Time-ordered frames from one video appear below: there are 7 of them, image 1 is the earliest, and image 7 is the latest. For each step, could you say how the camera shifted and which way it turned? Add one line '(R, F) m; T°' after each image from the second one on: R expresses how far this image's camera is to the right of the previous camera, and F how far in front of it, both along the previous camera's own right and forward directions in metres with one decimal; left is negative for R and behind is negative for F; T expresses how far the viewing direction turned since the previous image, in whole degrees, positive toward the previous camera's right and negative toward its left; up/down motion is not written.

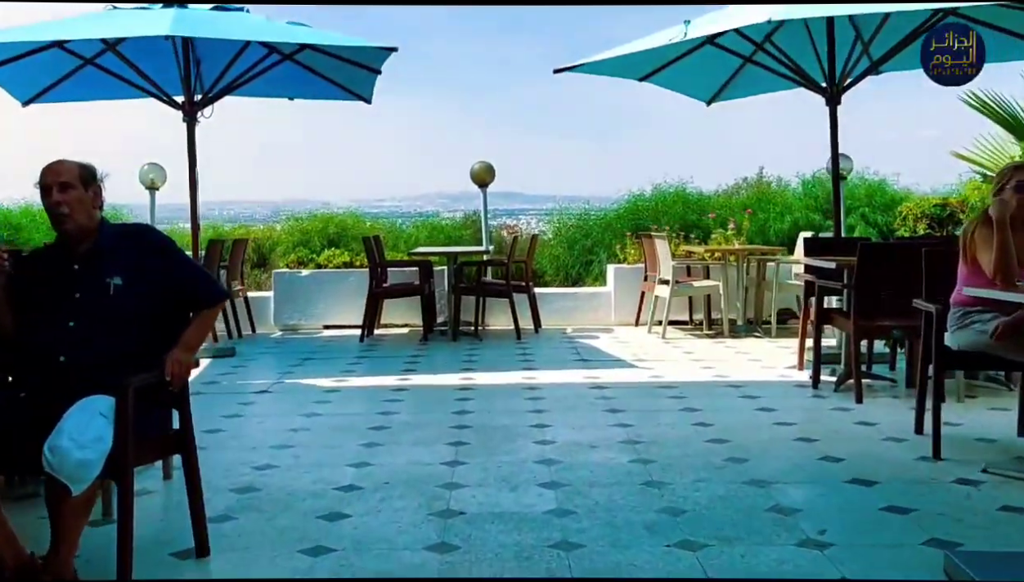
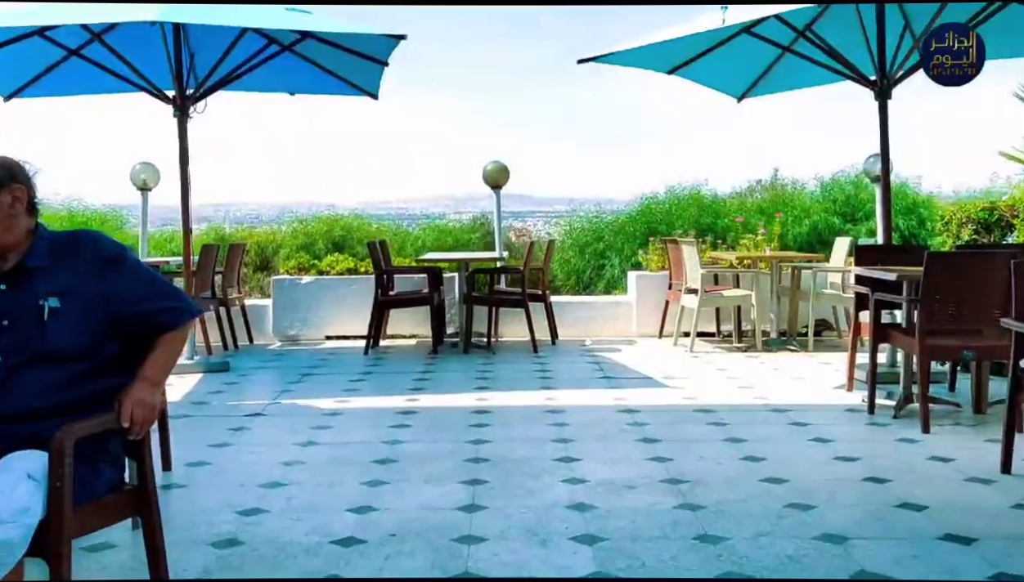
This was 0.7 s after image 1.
(-0.1, +0.6) m; 0°
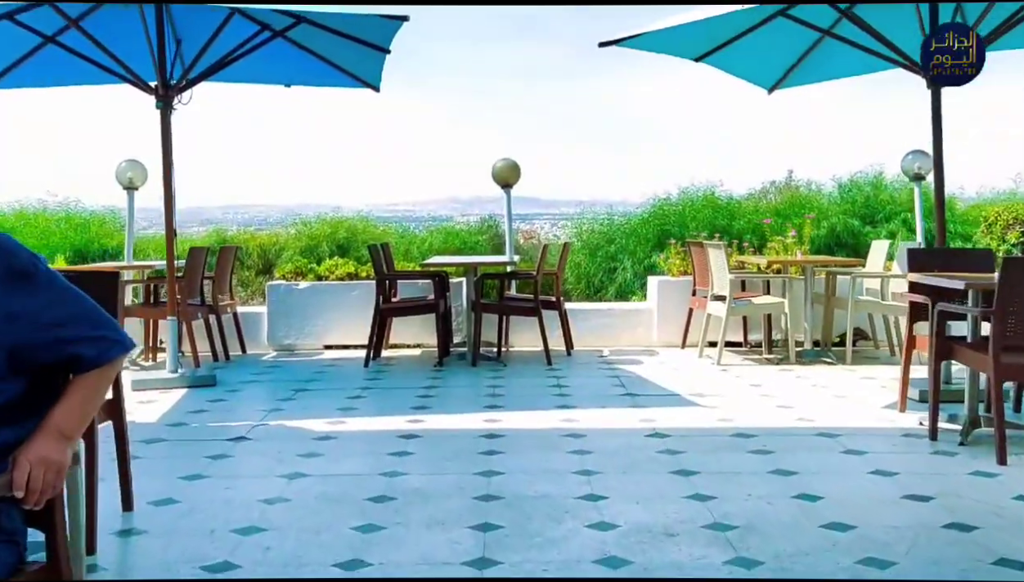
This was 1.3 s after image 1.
(0.0, +0.6) m; 0°
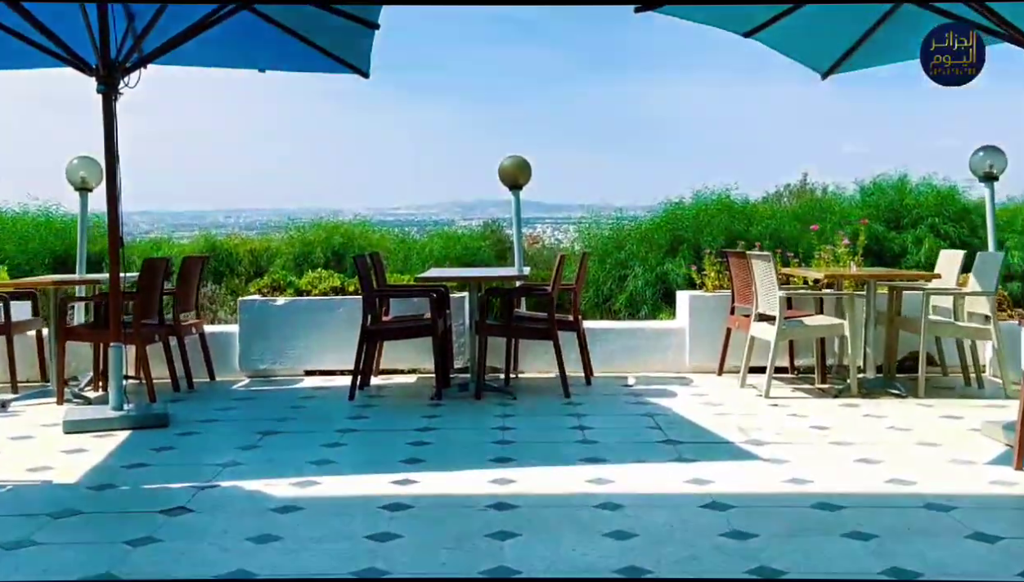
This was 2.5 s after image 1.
(-0.1, +1.1) m; 0°
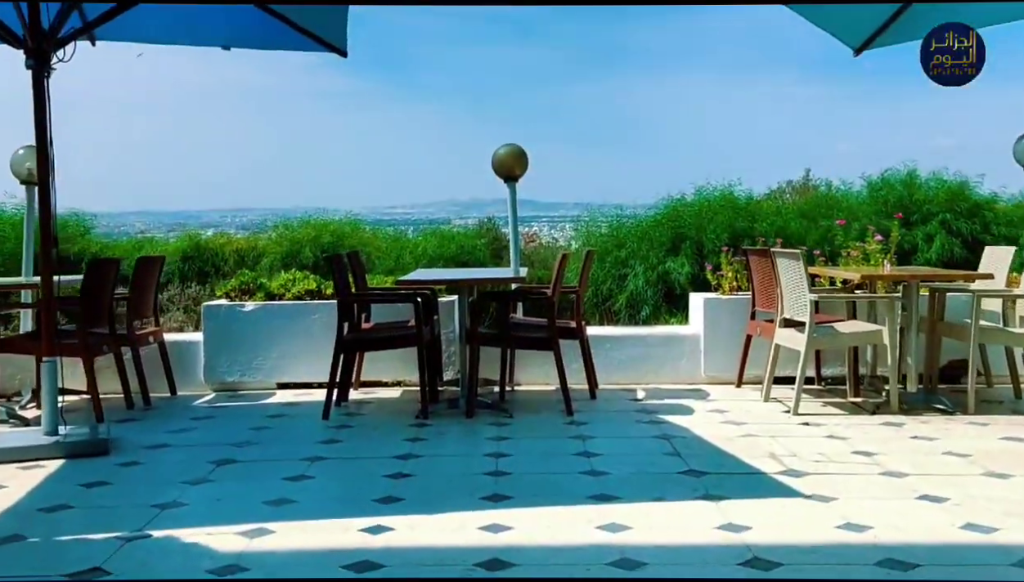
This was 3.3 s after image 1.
(0.0, +0.7) m; 0°
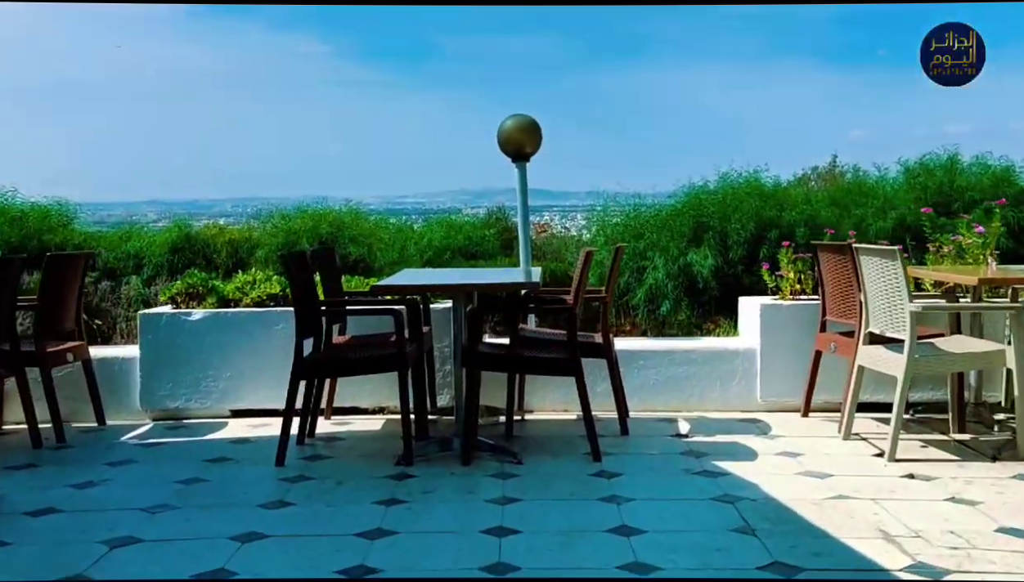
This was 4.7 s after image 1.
(0.0, +1.3) m; -1°
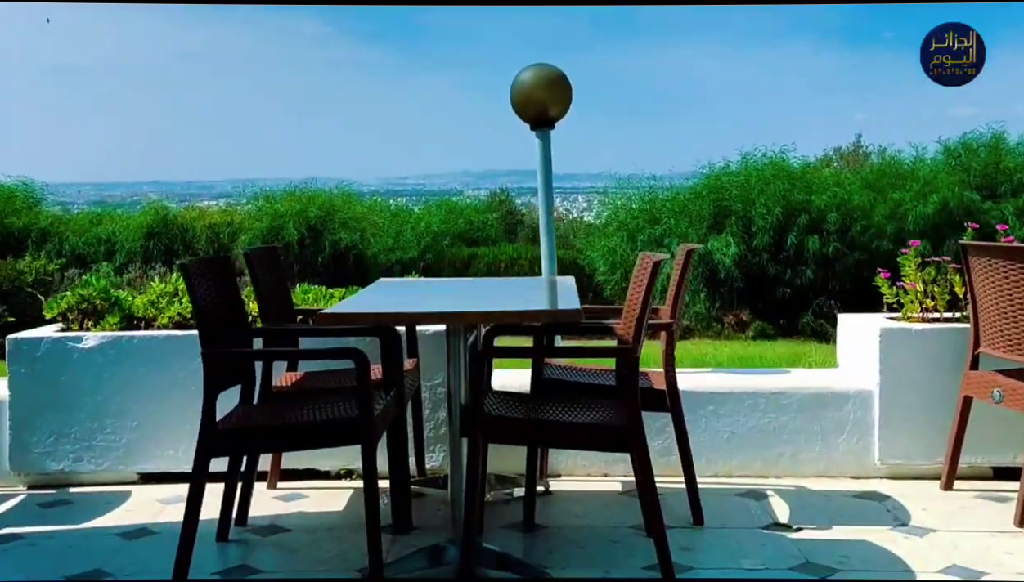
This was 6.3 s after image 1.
(-0.1, +1.5) m; 0°
